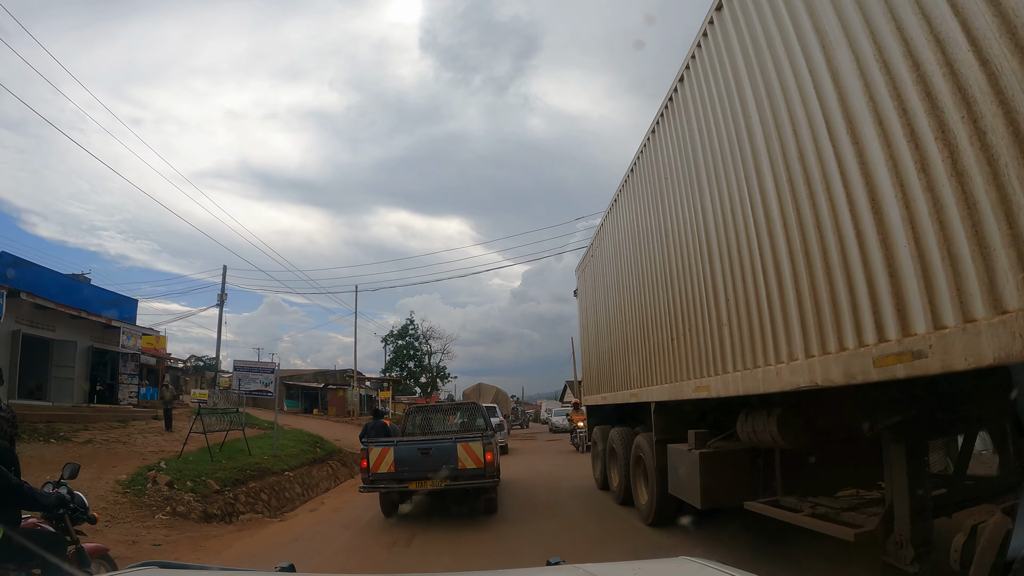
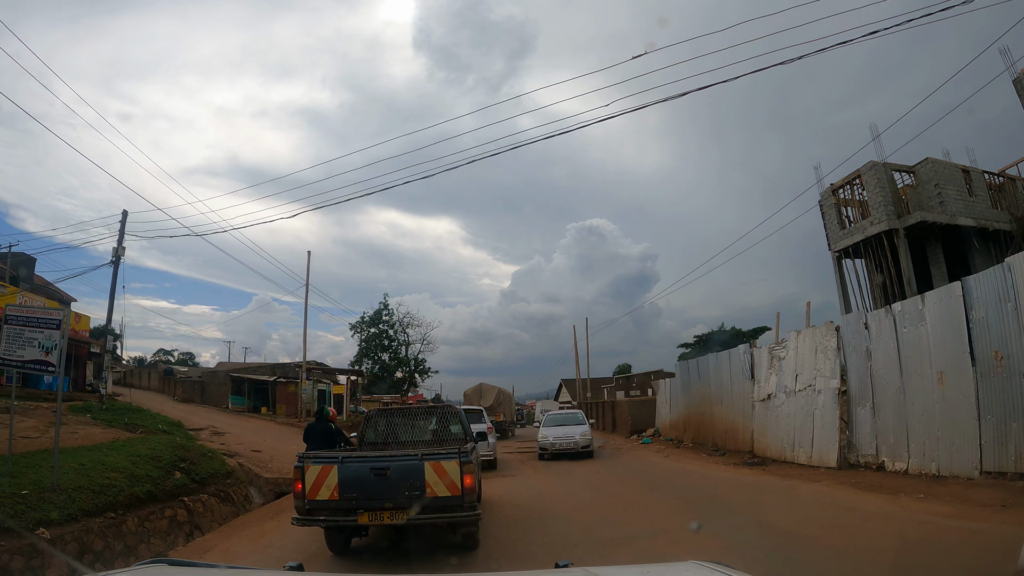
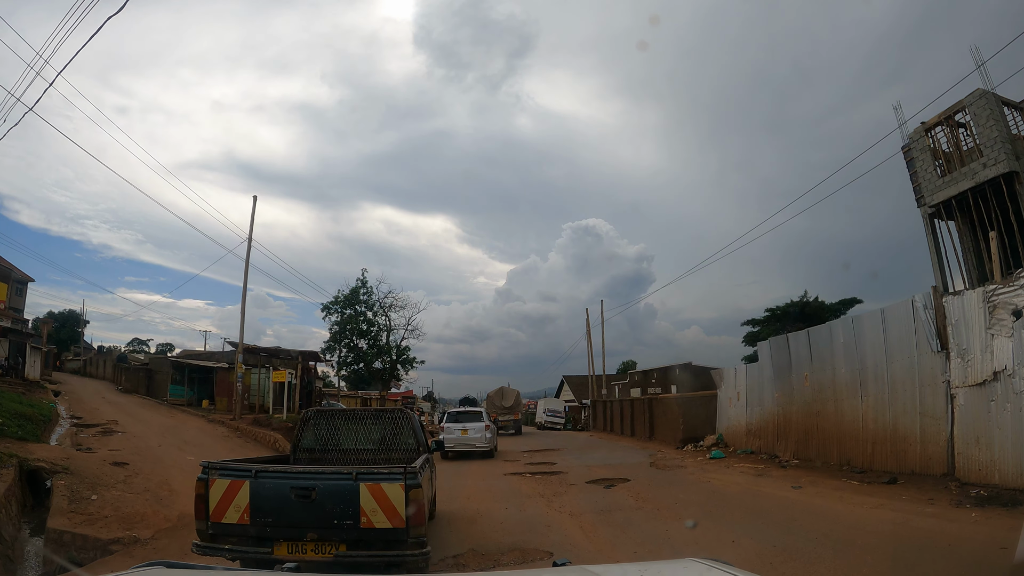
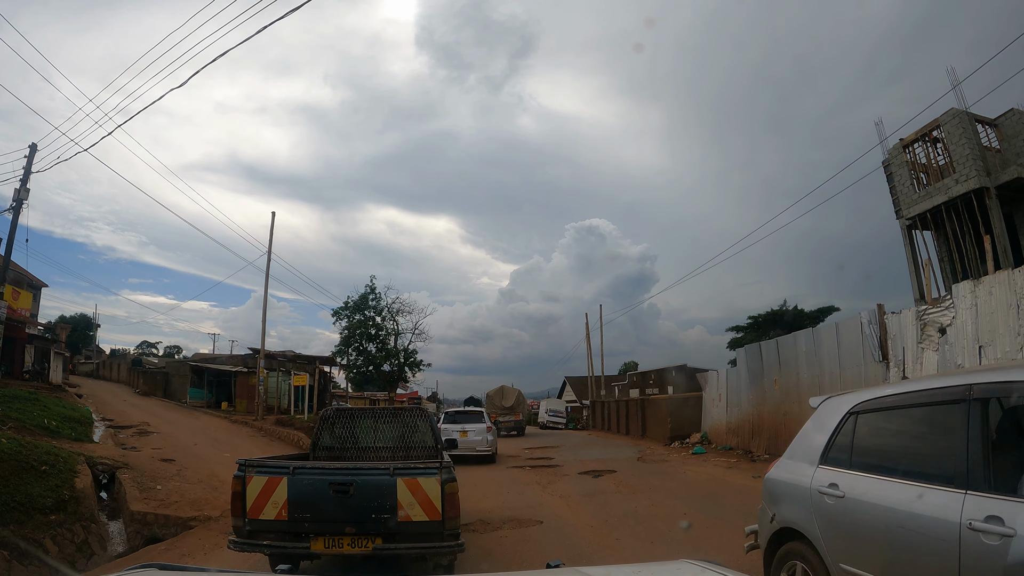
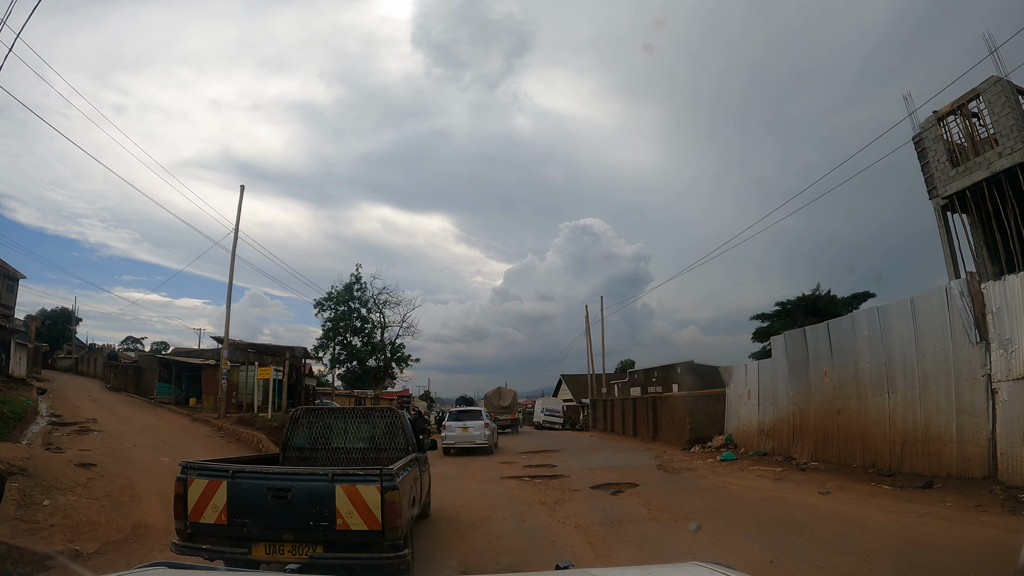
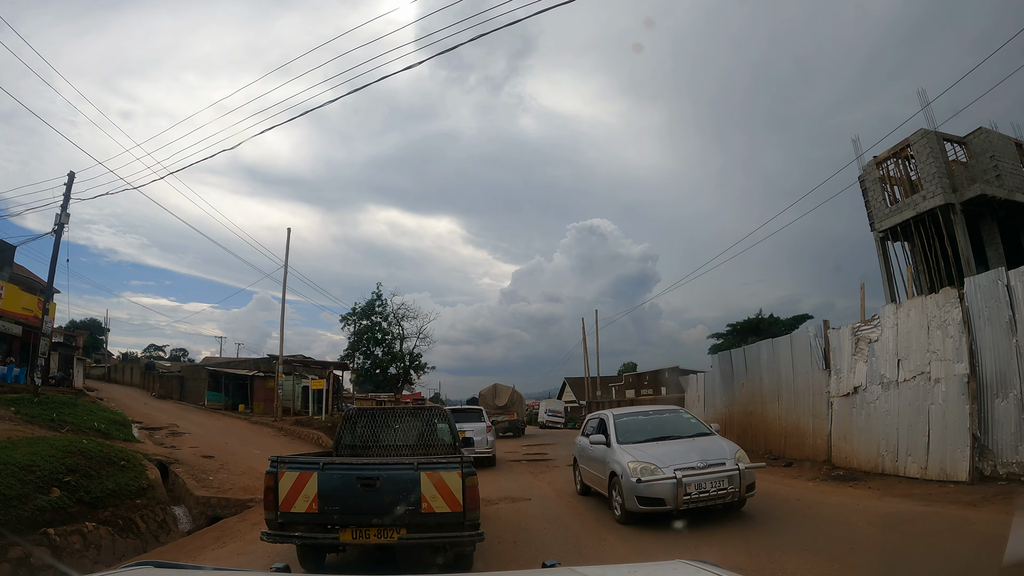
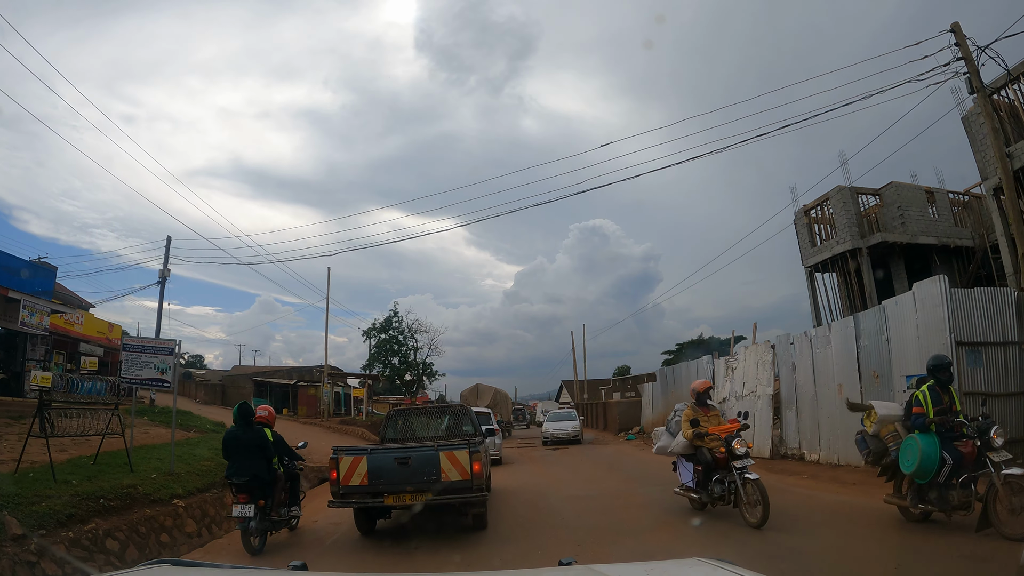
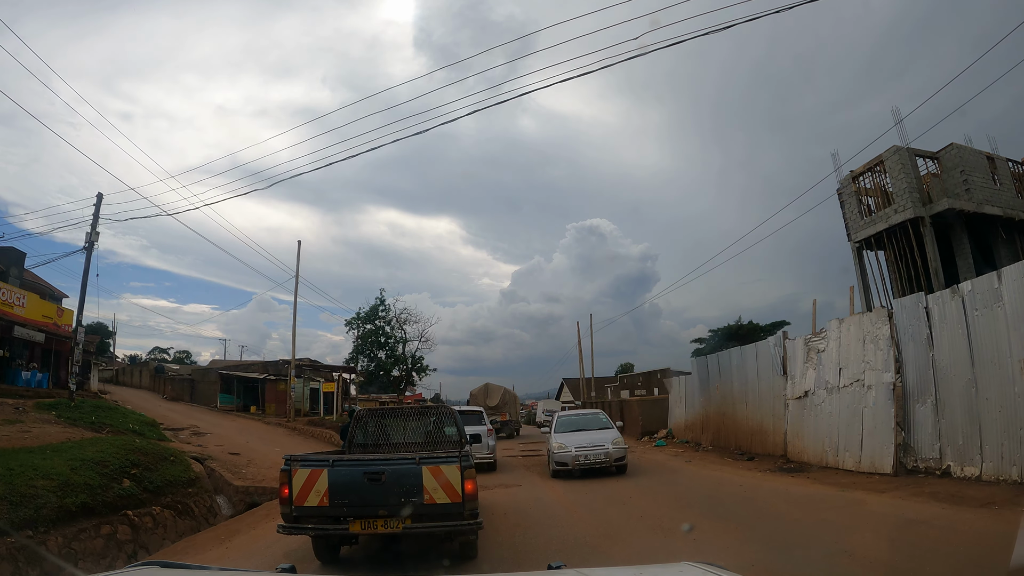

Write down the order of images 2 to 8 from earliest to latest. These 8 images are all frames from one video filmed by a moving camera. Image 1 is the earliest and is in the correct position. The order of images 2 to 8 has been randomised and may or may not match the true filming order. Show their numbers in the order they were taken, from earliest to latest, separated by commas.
7, 2, 8, 6, 4, 3, 5
